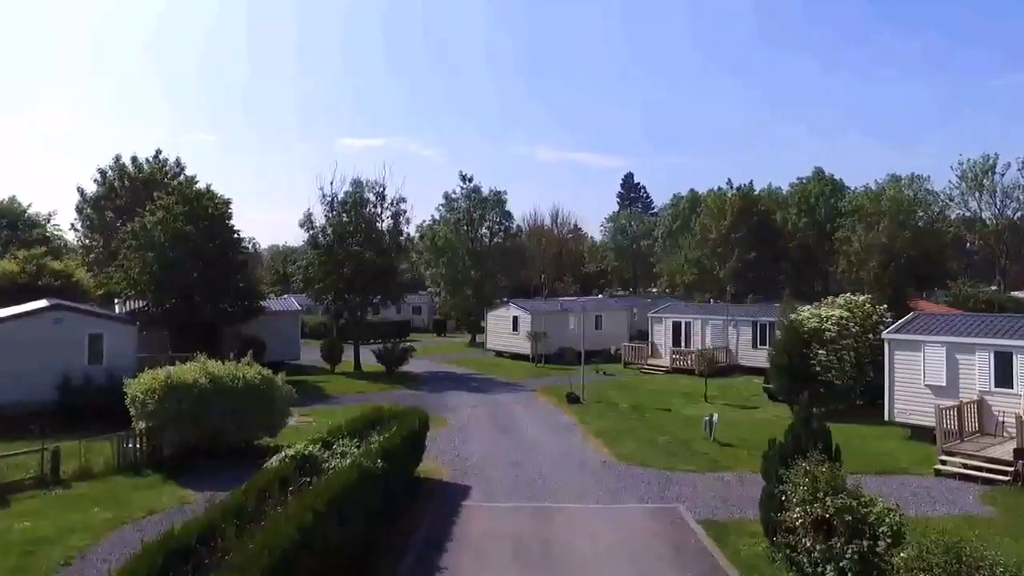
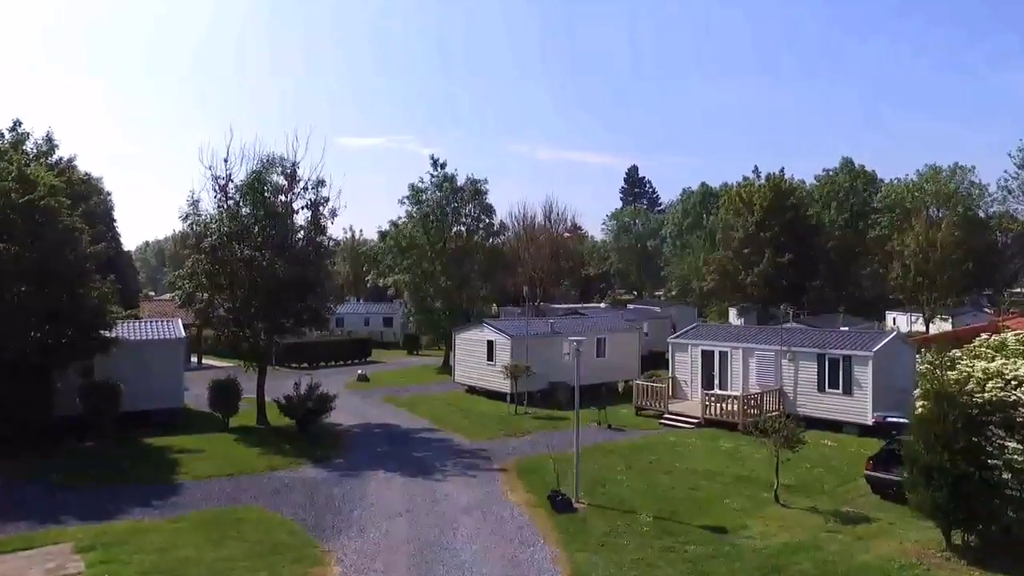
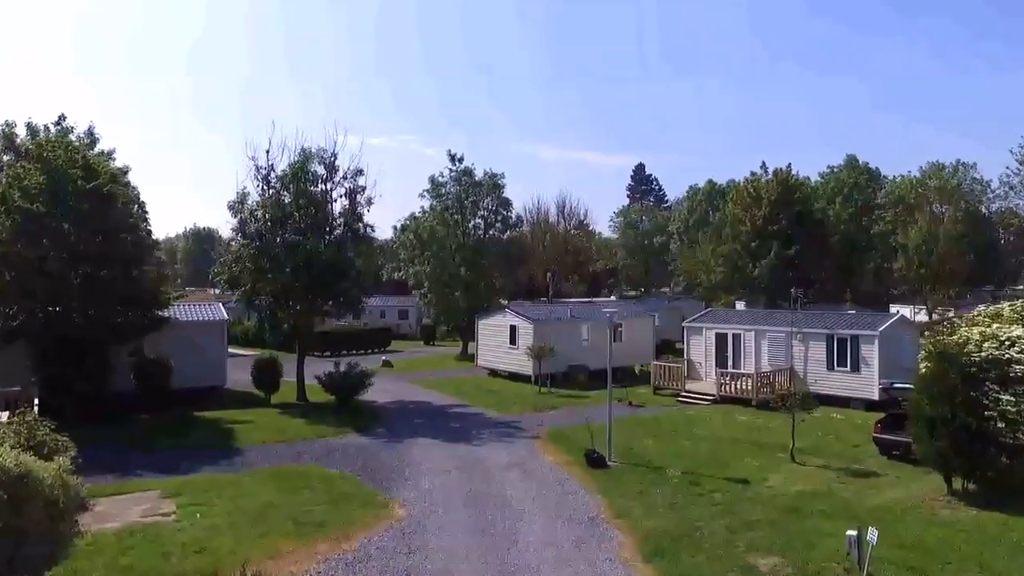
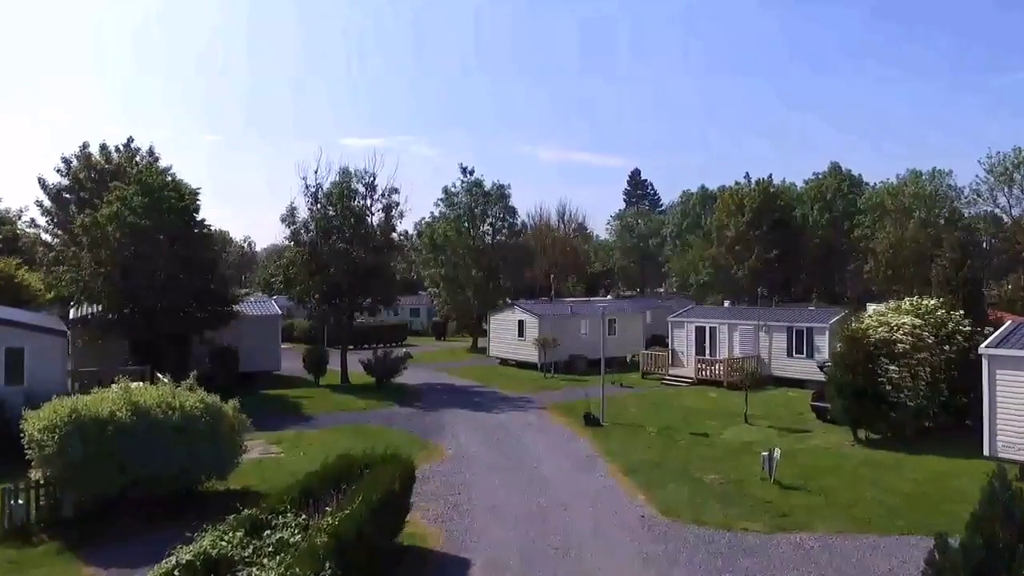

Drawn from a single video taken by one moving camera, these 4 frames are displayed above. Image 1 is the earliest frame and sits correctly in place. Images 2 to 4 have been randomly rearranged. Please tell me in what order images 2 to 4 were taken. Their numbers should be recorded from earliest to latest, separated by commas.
4, 3, 2
